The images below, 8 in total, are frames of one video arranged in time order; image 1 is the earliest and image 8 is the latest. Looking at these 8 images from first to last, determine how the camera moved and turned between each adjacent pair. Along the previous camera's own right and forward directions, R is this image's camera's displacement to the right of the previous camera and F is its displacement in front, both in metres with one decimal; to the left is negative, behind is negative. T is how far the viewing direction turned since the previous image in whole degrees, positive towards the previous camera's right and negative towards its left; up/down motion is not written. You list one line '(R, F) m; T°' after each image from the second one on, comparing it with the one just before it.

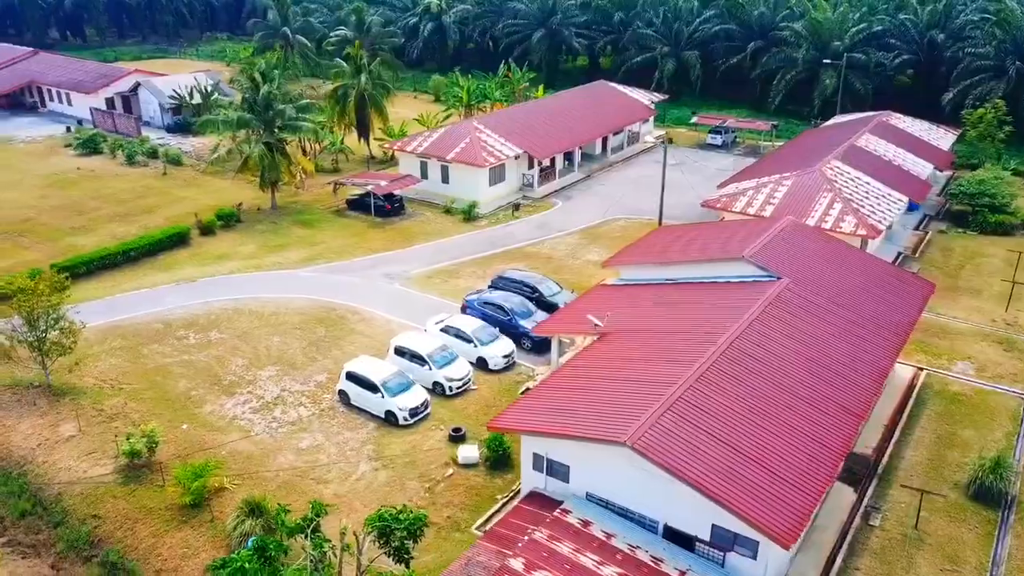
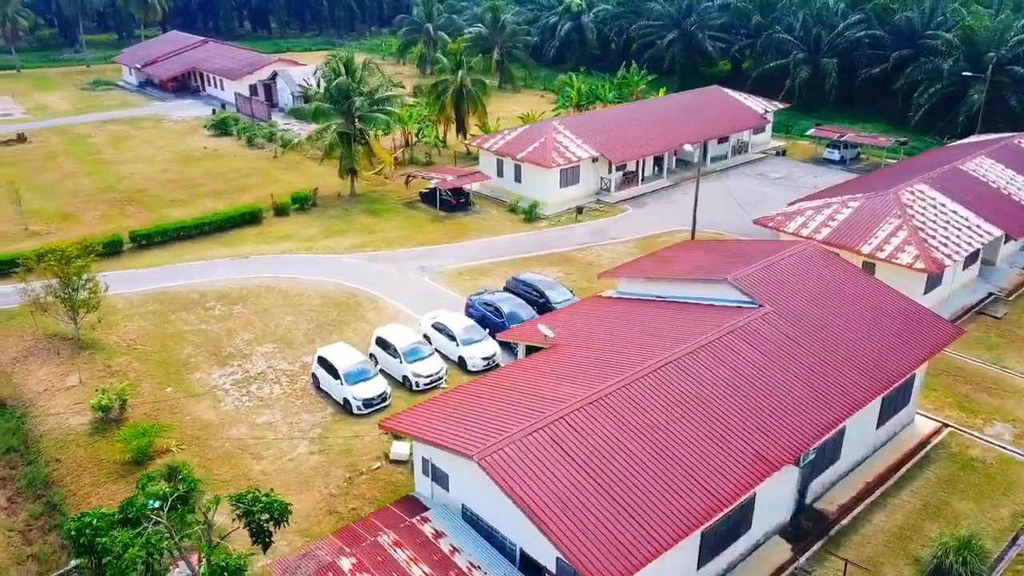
(+6.6, +1.2) m; -13°
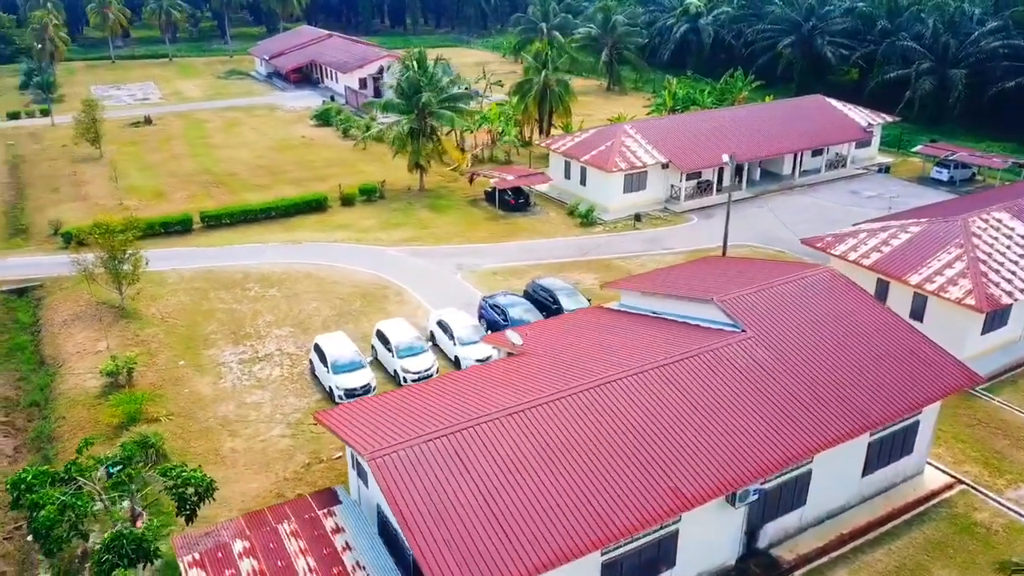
(+4.8, +0.8) m; -10°
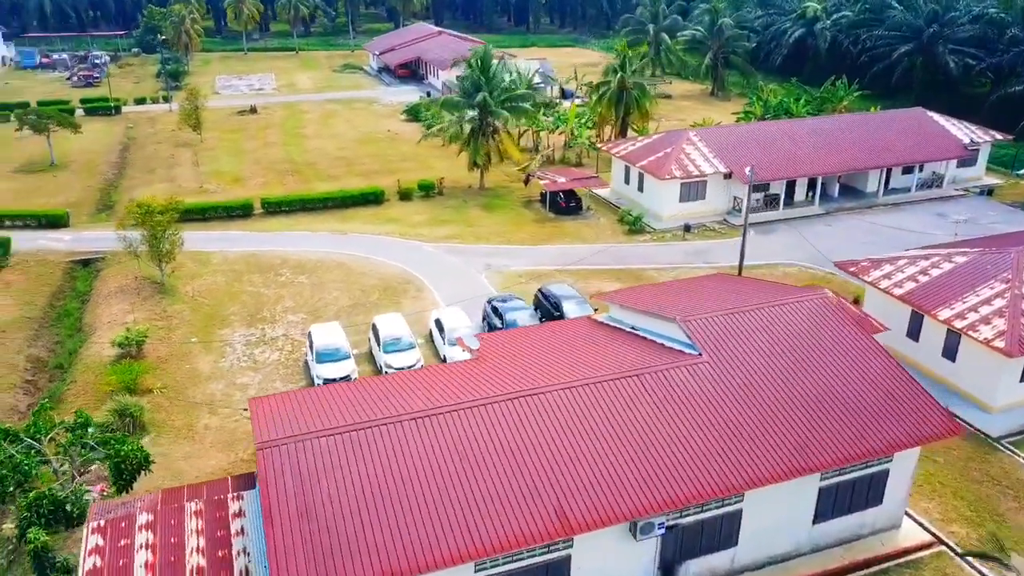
(+4.9, +0.8) m; -9°
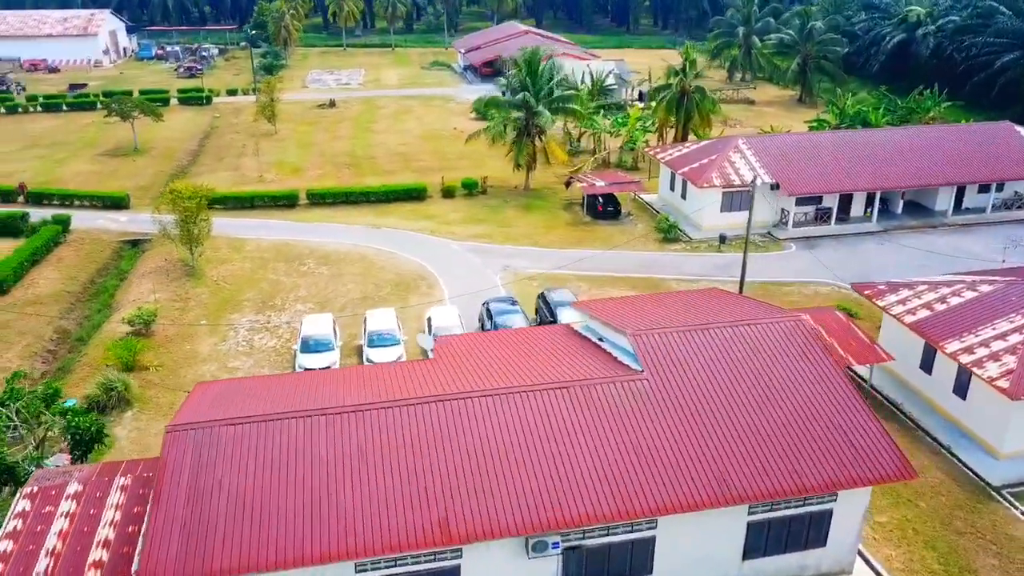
(+4.3, +0.6) m; -8°
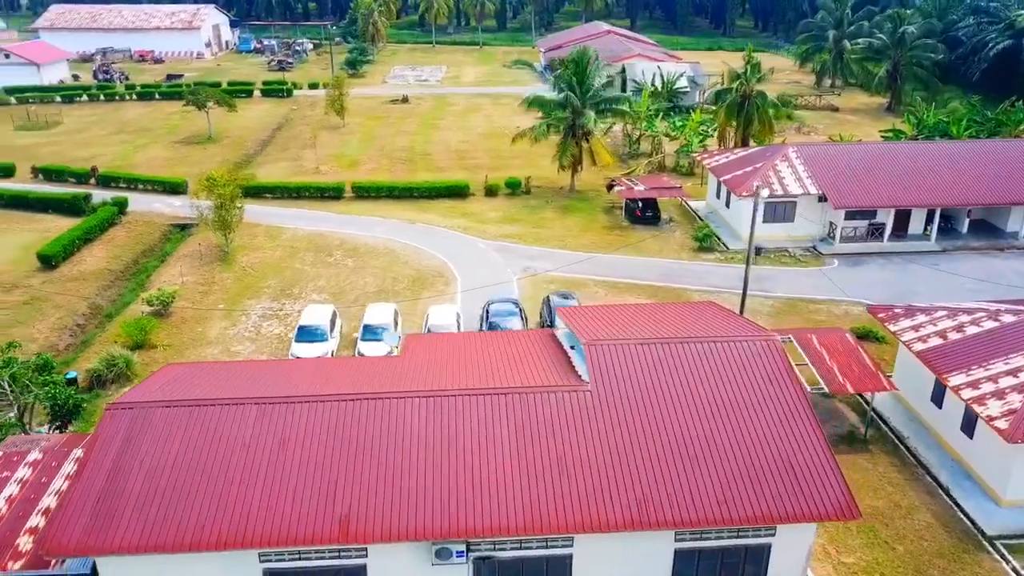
(+3.7, +0.6) m; -7°
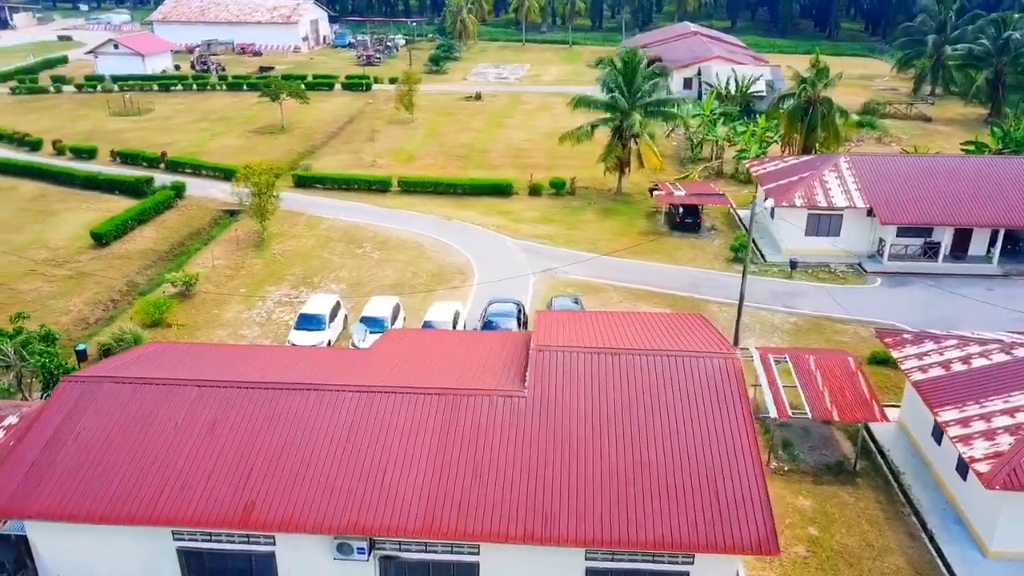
(+3.7, +0.6) m; -7°
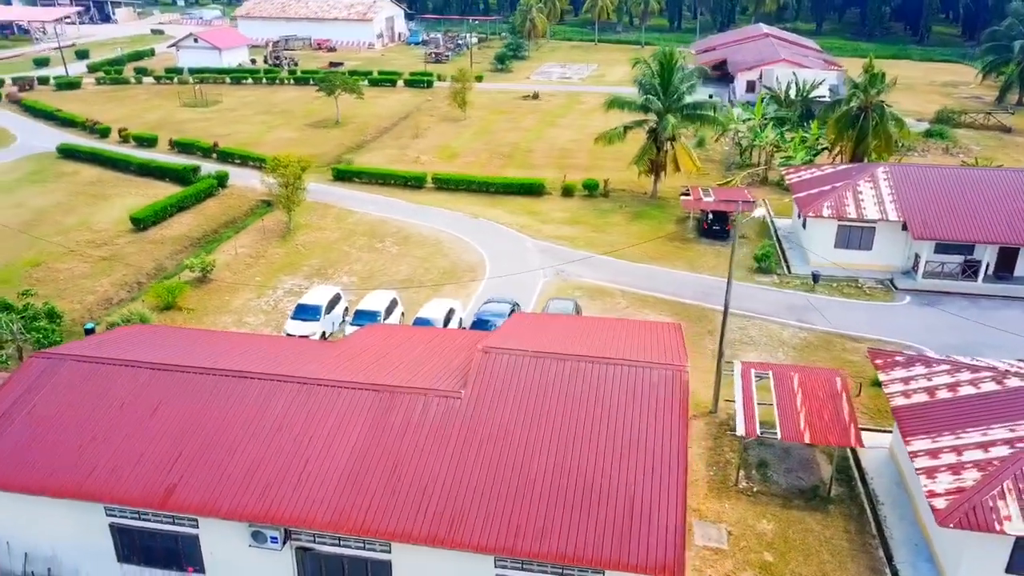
(+3.3, +0.4) m; -6°
